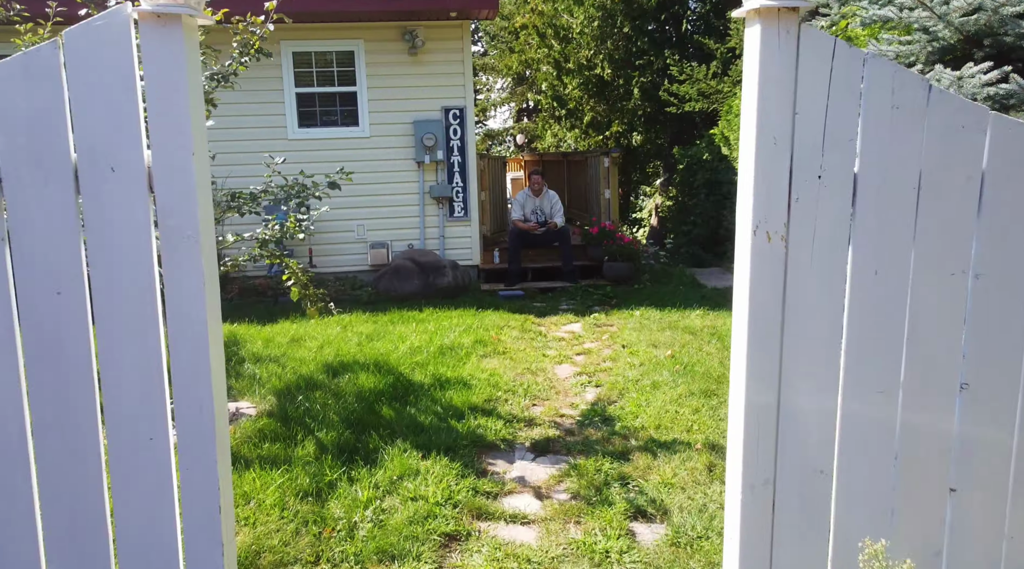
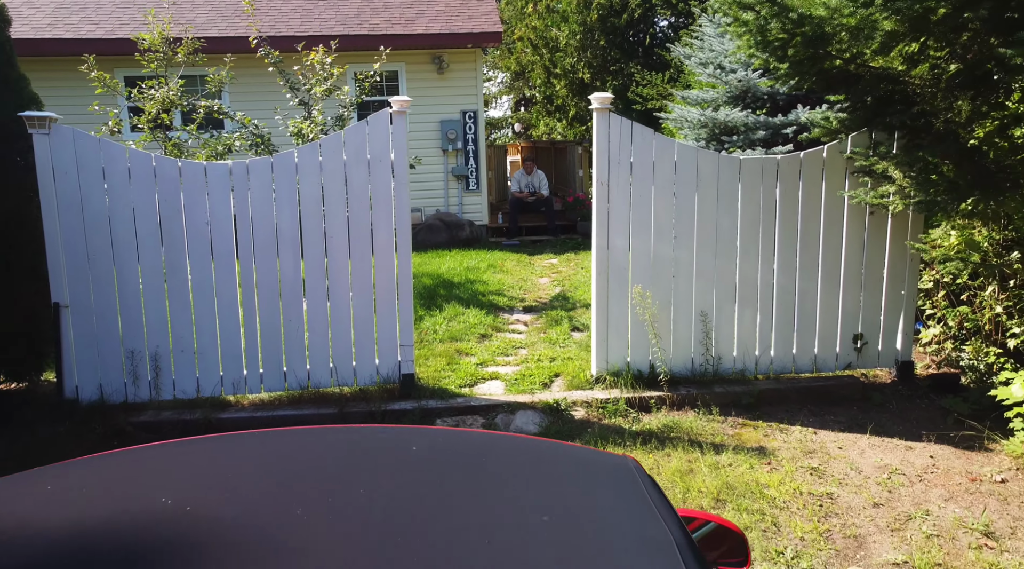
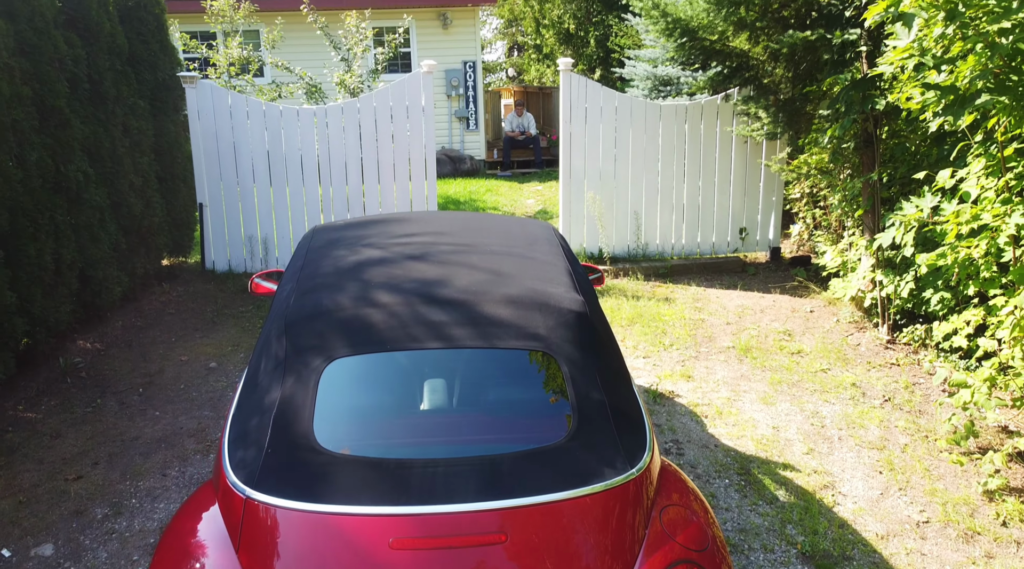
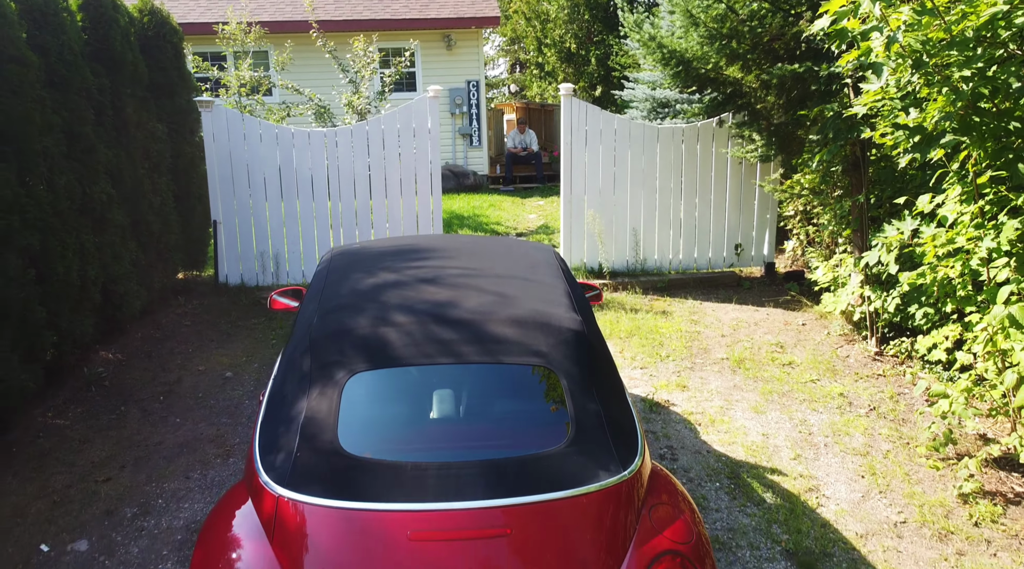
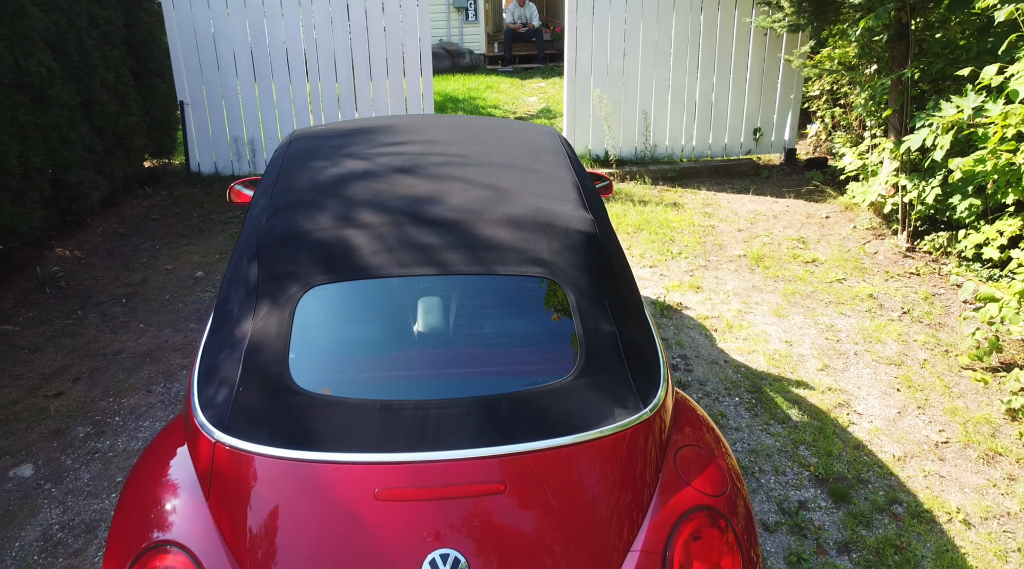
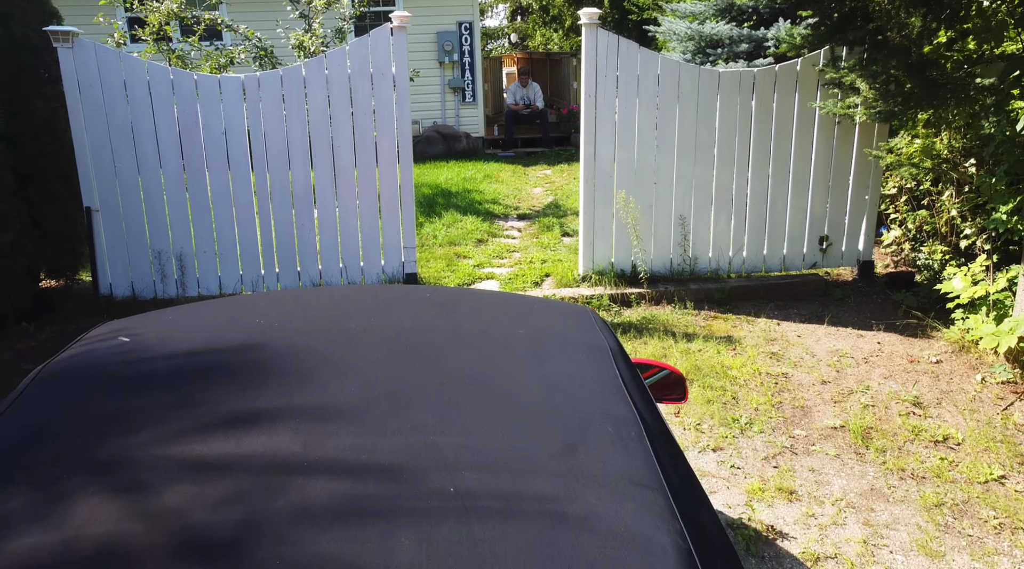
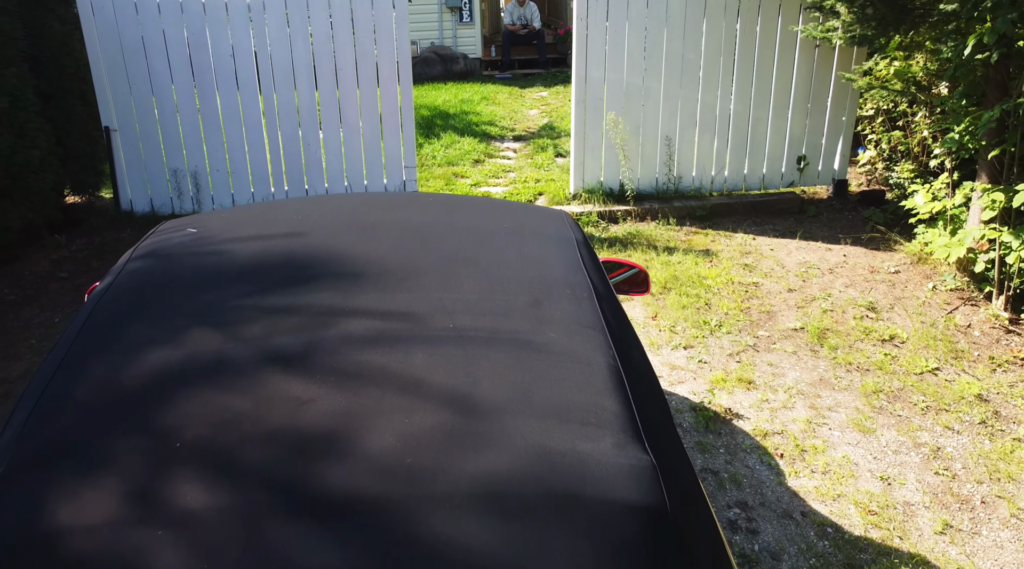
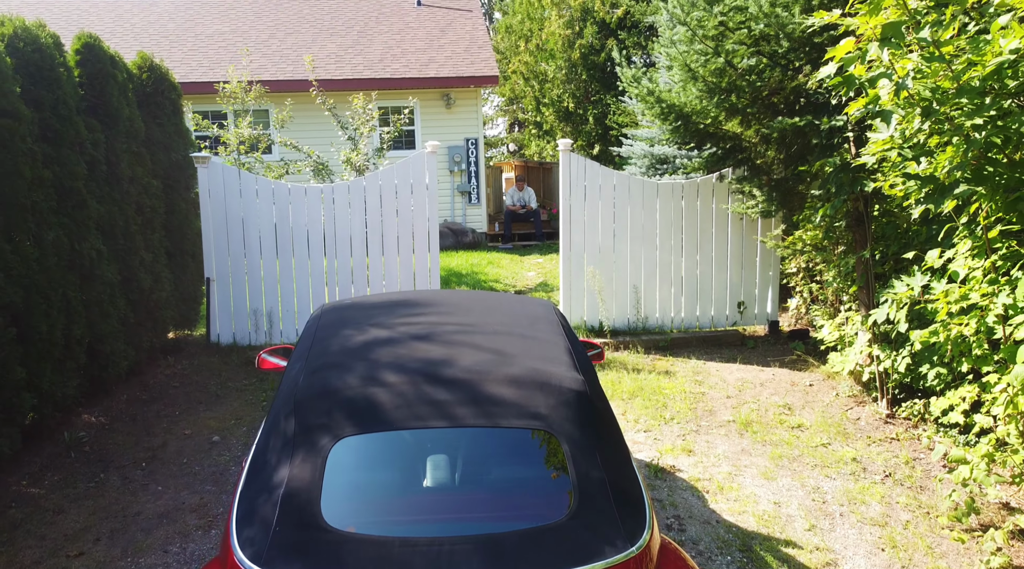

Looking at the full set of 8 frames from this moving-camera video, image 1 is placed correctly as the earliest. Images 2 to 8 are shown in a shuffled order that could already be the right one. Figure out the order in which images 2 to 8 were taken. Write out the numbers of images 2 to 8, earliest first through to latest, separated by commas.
2, 6, 7, 5, 3, 8, 4
